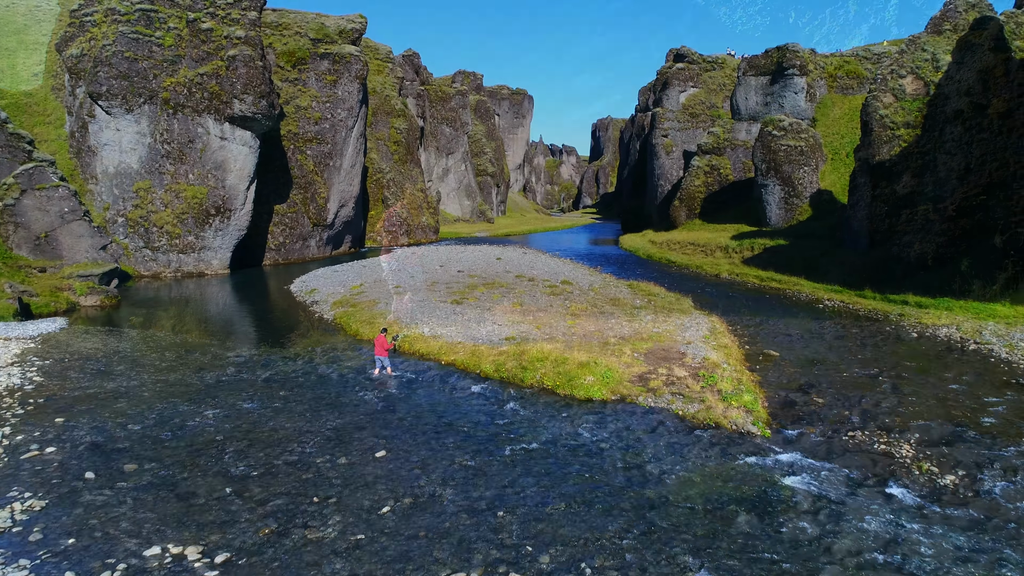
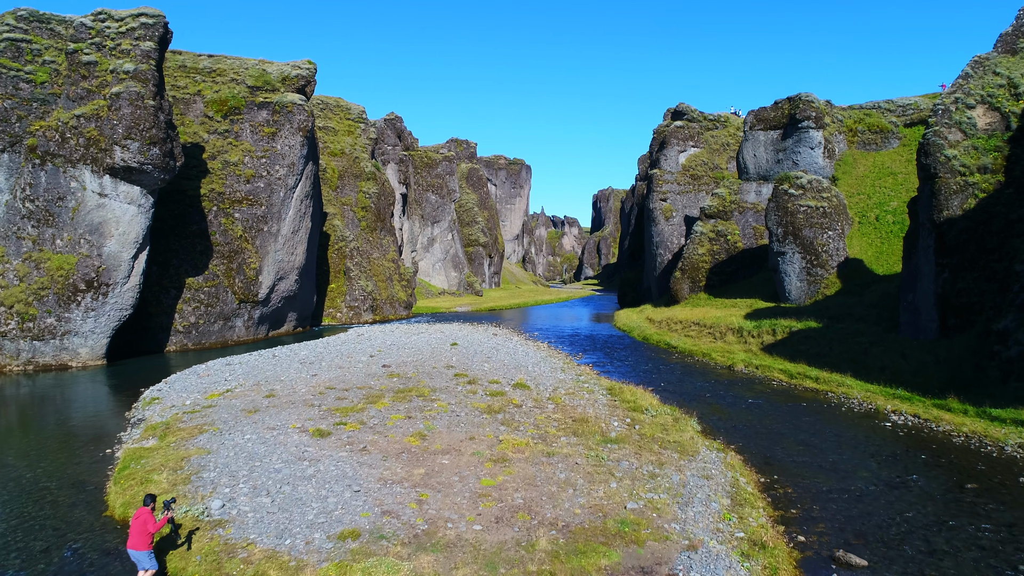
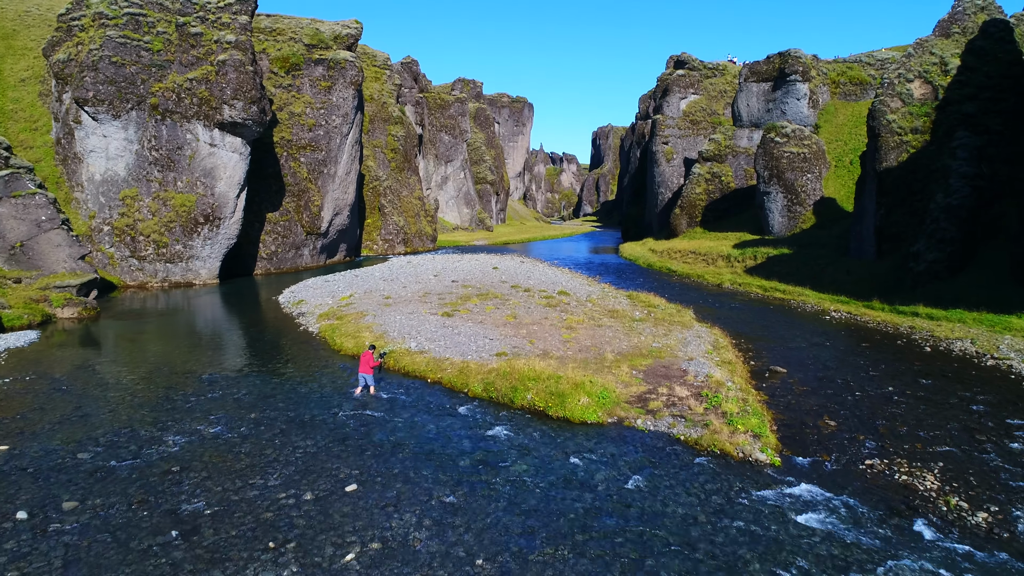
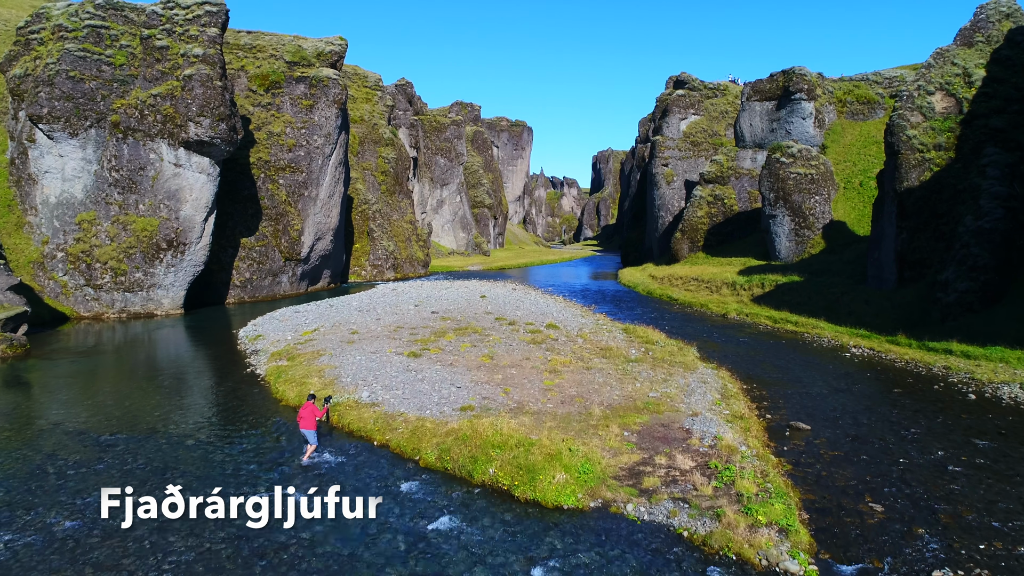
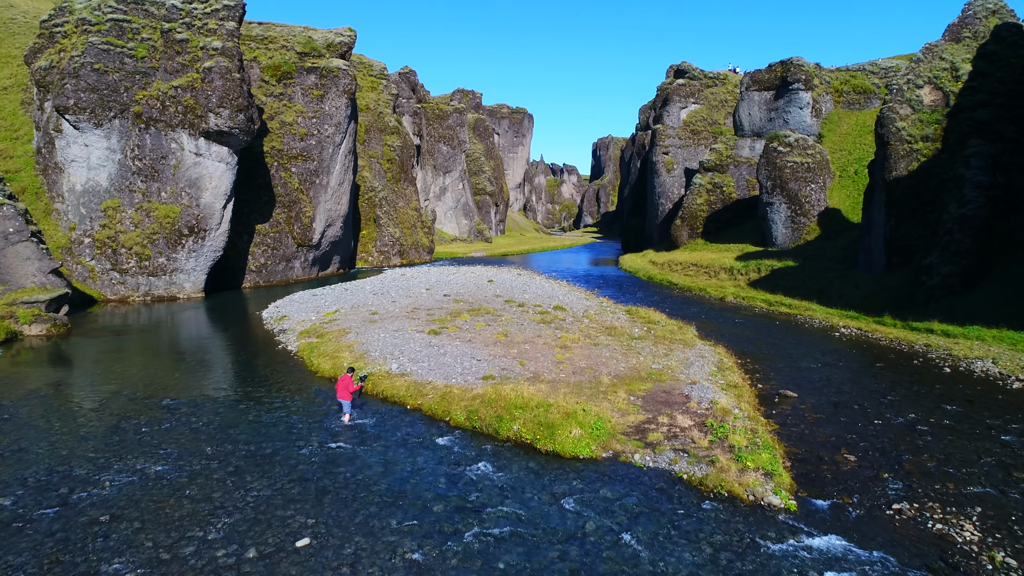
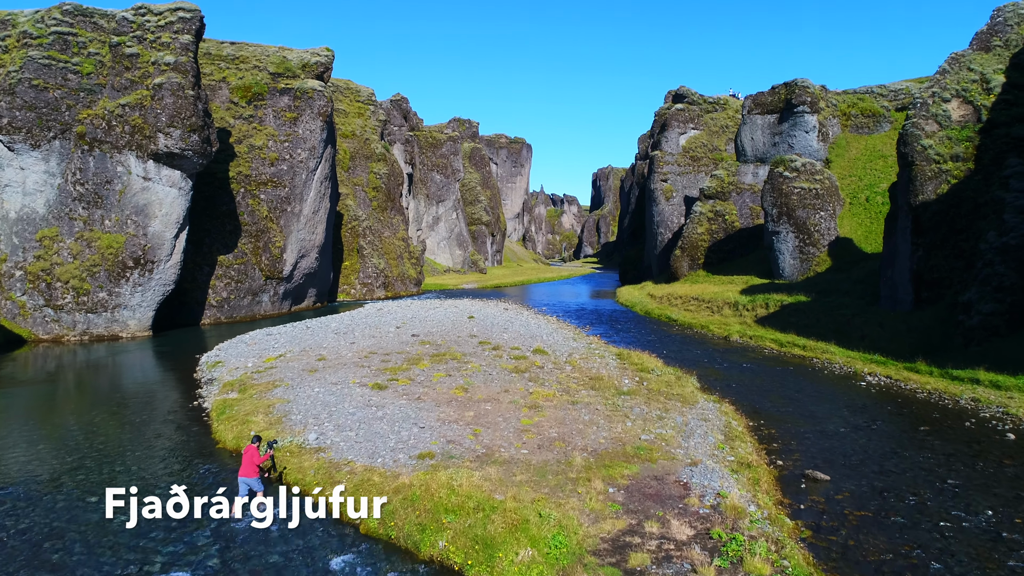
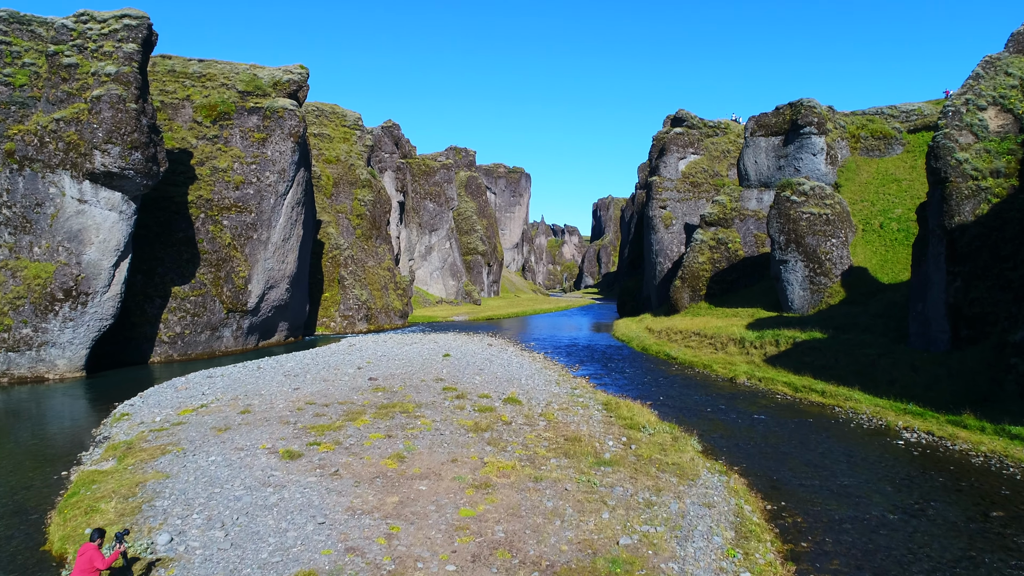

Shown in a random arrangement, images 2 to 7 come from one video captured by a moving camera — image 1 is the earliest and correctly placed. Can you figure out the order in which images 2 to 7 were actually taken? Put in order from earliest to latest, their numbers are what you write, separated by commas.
3, 5, 4, 6, 2, 7
